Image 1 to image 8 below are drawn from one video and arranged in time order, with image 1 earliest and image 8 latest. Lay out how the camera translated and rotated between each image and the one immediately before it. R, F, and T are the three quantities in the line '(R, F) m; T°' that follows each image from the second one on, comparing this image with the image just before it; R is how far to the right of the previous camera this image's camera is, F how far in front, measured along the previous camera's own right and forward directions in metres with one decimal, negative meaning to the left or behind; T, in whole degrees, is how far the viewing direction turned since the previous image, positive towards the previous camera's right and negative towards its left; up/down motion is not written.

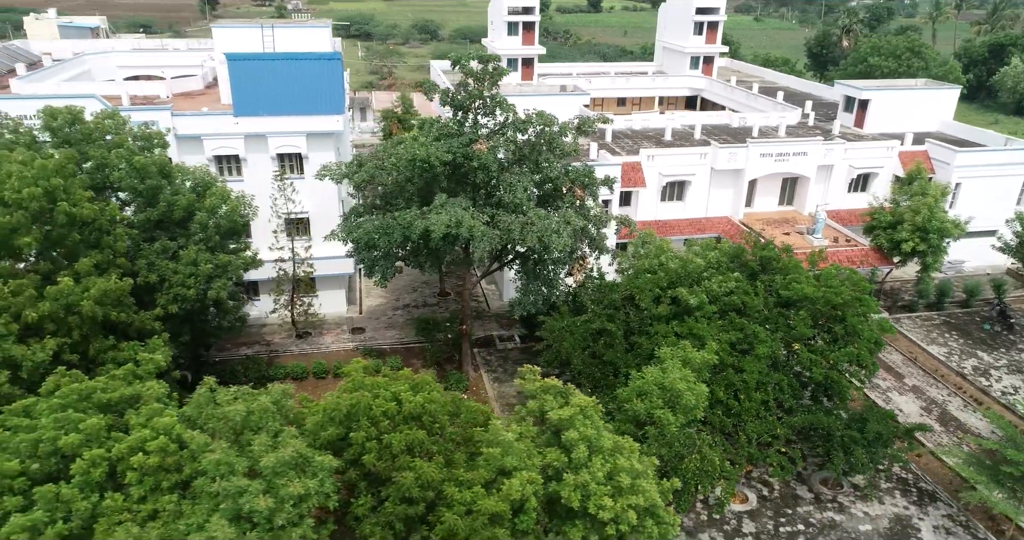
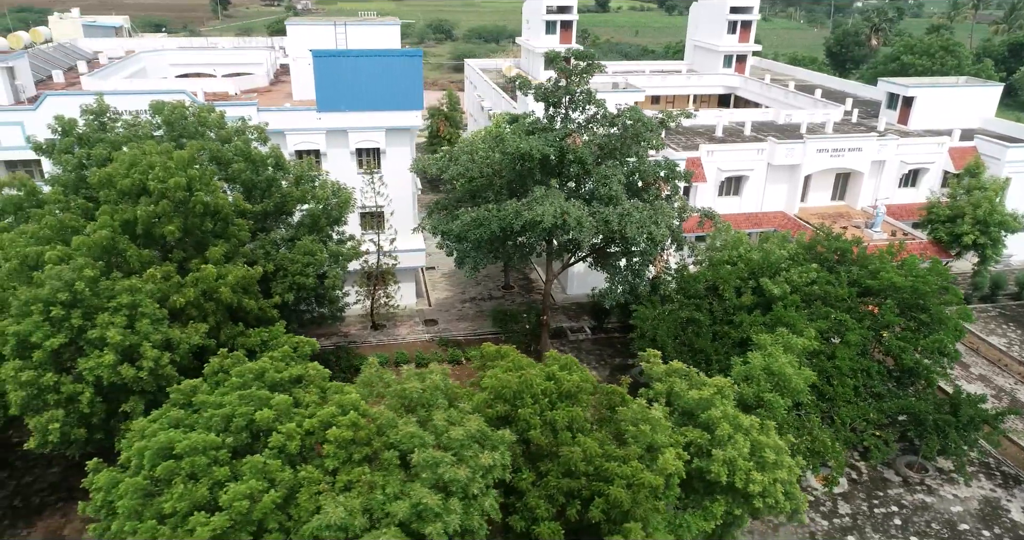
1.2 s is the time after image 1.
(-2.7, -0.5) m; 0°
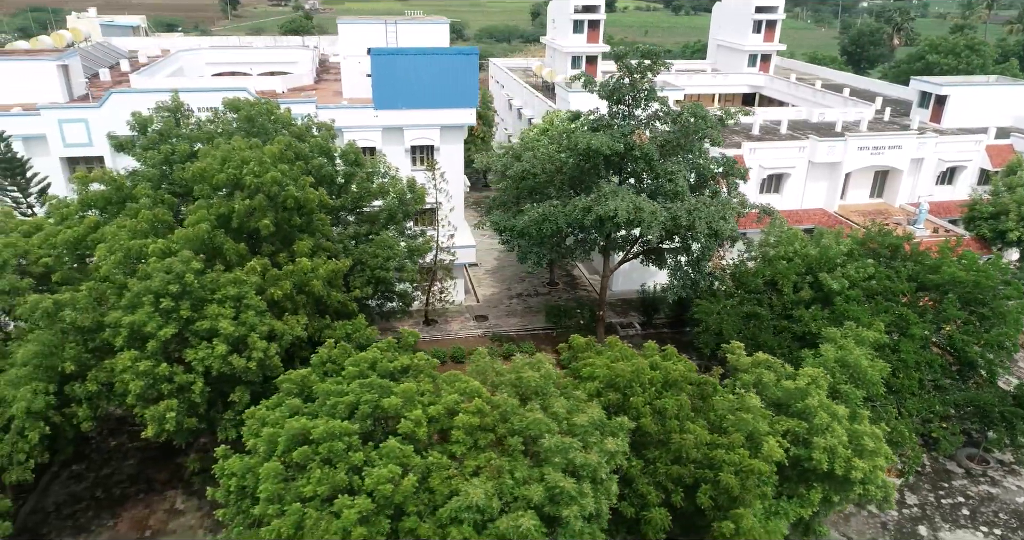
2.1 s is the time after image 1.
(-1.9, -0.3) m; 0°
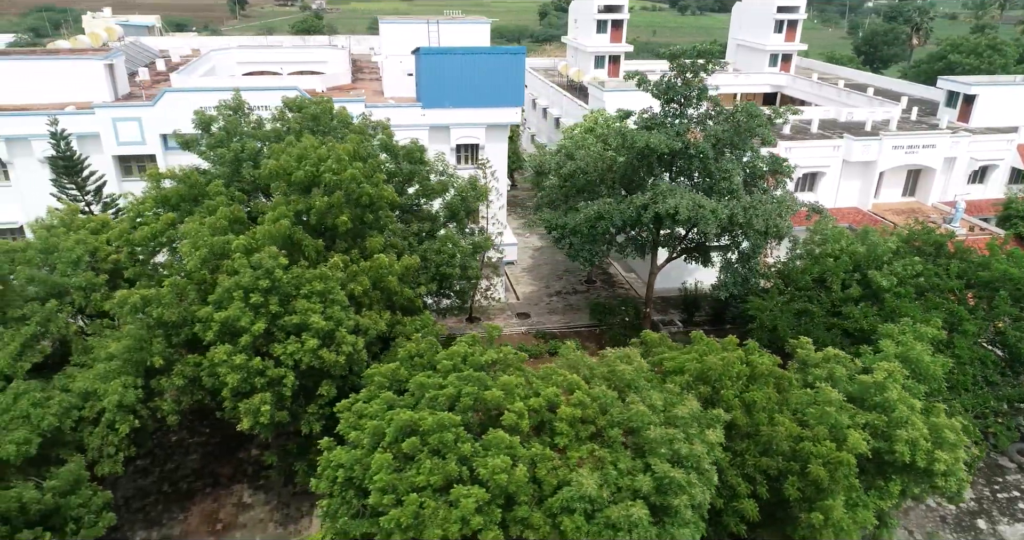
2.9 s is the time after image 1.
(-1.6, -0.2) m; 0°
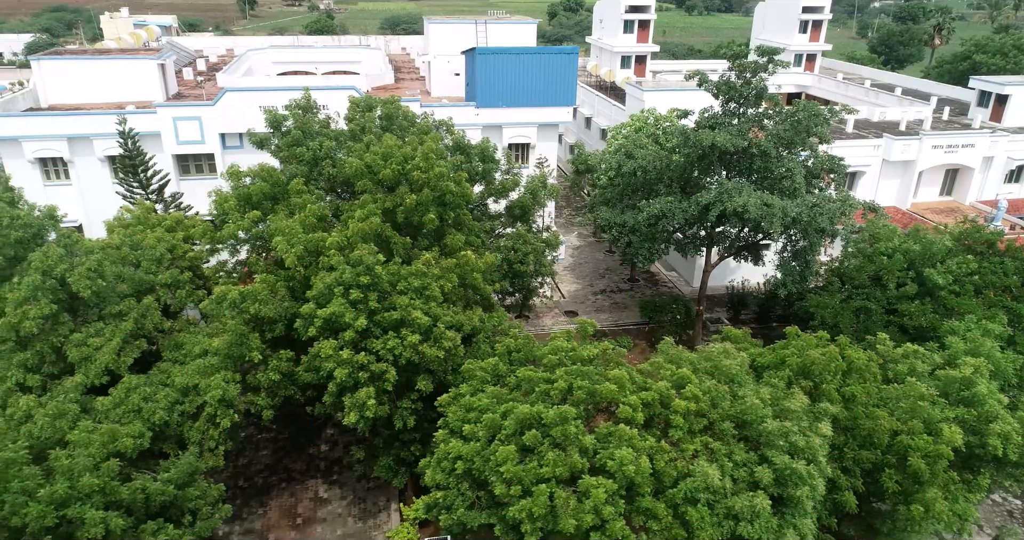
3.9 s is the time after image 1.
(-1.8, -0.2) m; 0°
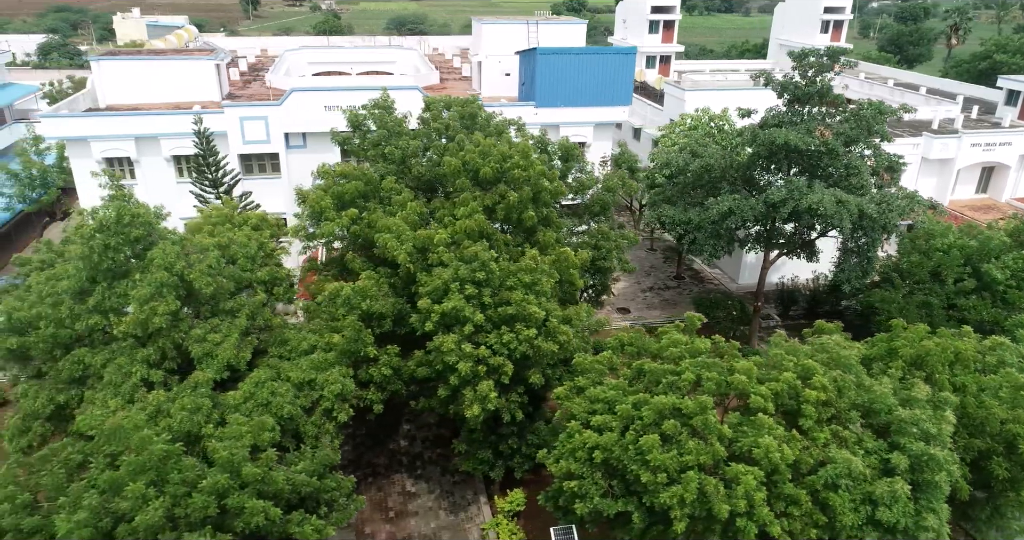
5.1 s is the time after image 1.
(-2.3, -0.3) m; +1°
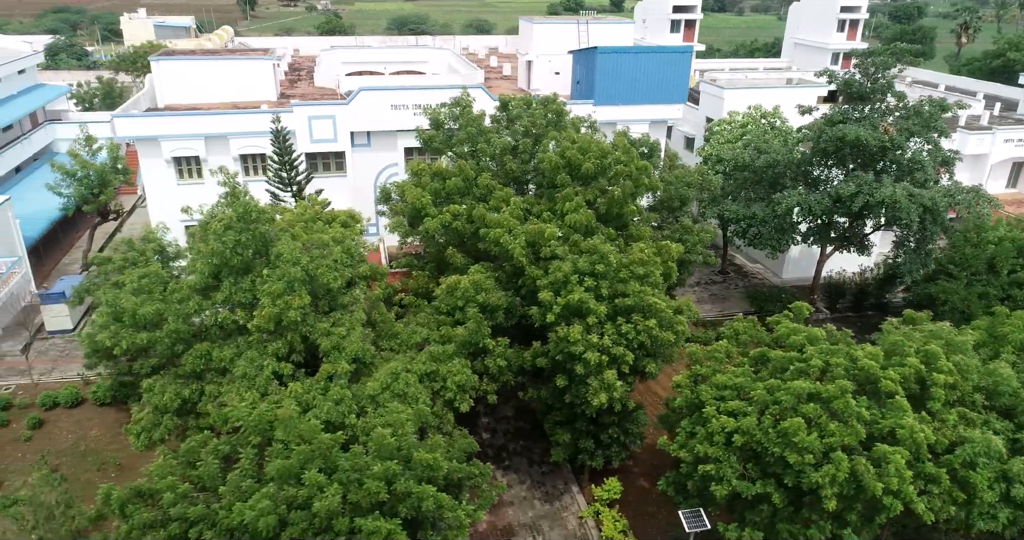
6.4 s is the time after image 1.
(-2.6, -0.3) m; +1°
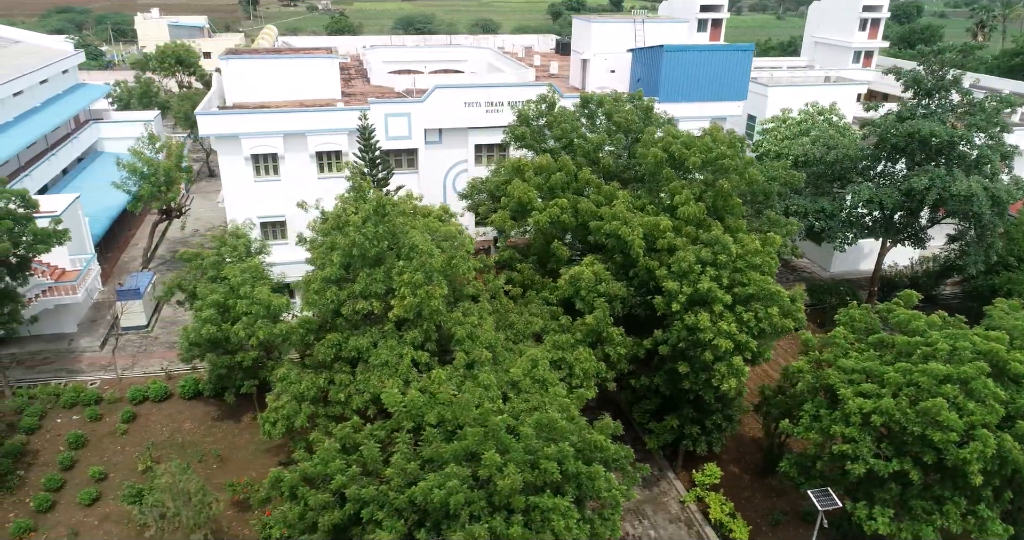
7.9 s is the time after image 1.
(-2.8, -0.4) m; +1°
